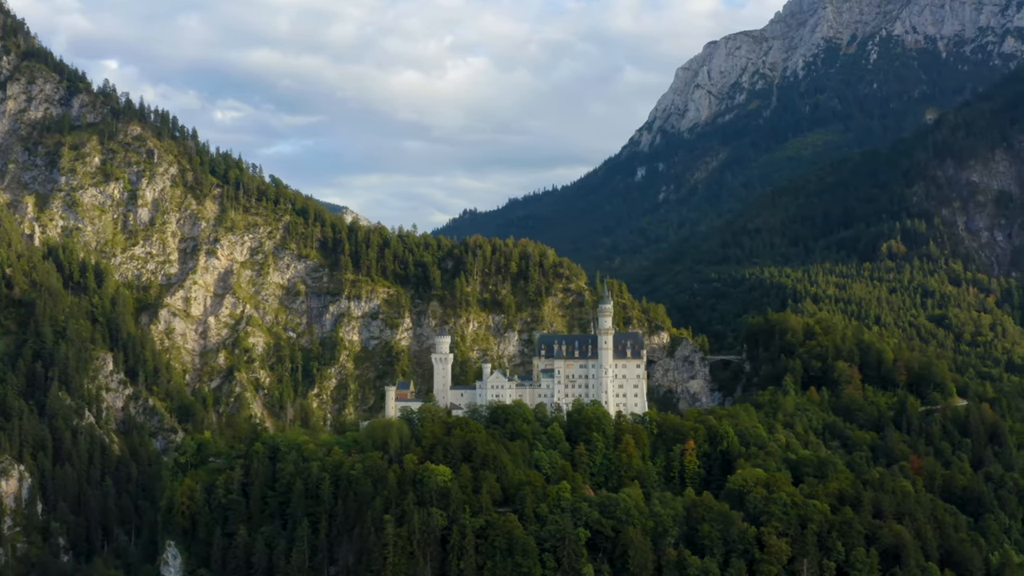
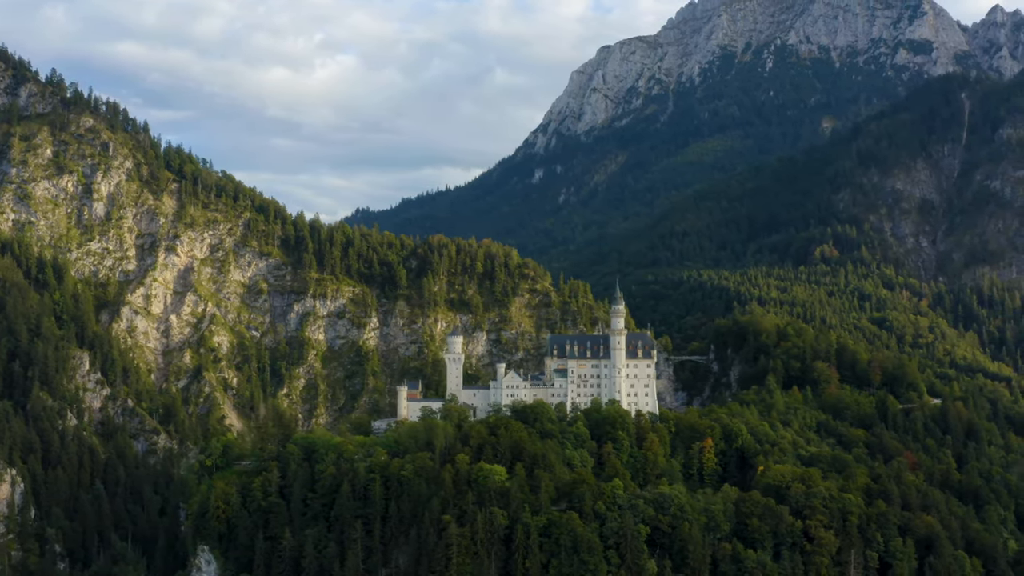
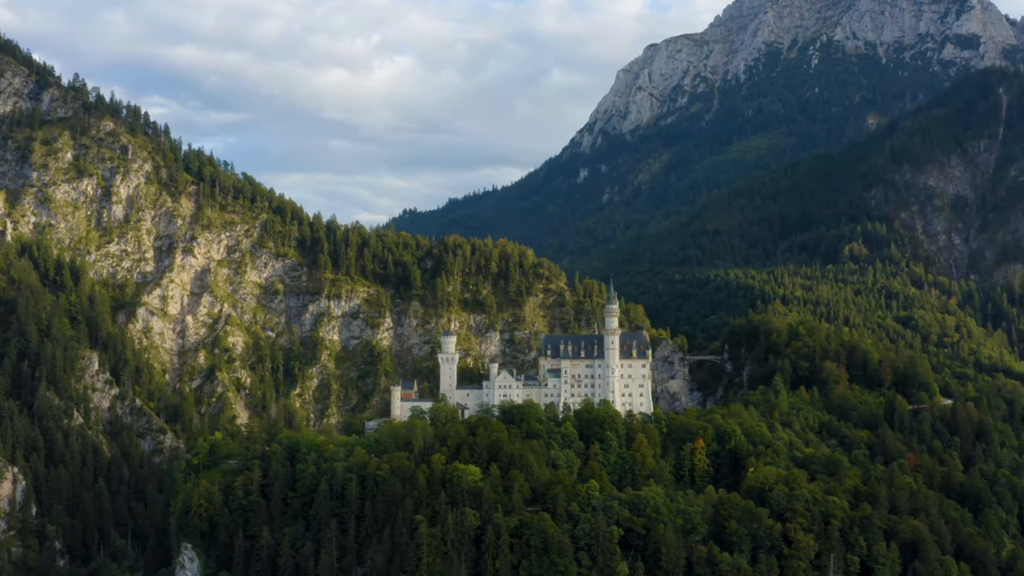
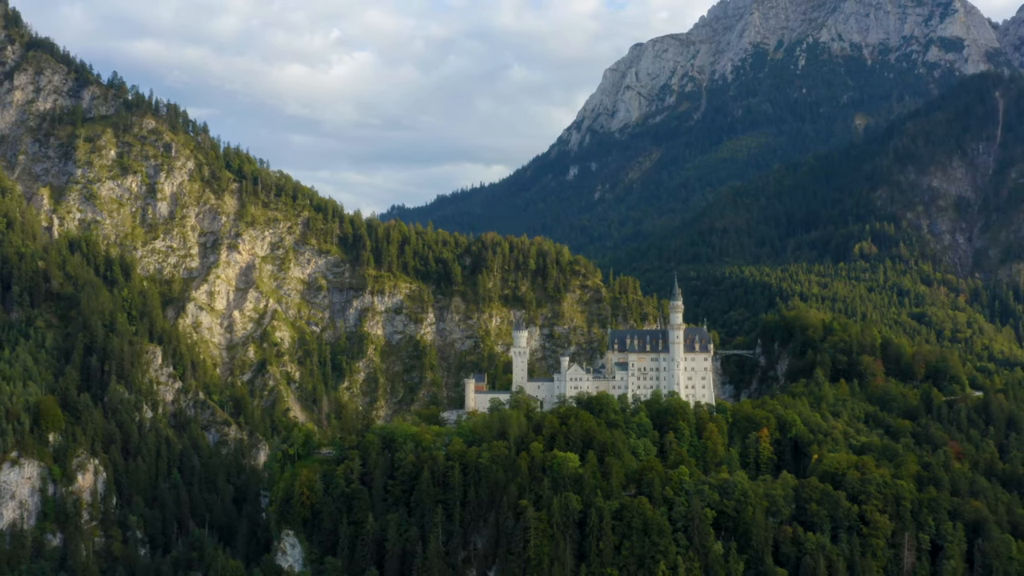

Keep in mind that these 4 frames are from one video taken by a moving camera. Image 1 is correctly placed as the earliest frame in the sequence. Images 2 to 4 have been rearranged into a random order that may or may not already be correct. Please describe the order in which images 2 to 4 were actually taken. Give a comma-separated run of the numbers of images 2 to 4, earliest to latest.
3, 2, 4
